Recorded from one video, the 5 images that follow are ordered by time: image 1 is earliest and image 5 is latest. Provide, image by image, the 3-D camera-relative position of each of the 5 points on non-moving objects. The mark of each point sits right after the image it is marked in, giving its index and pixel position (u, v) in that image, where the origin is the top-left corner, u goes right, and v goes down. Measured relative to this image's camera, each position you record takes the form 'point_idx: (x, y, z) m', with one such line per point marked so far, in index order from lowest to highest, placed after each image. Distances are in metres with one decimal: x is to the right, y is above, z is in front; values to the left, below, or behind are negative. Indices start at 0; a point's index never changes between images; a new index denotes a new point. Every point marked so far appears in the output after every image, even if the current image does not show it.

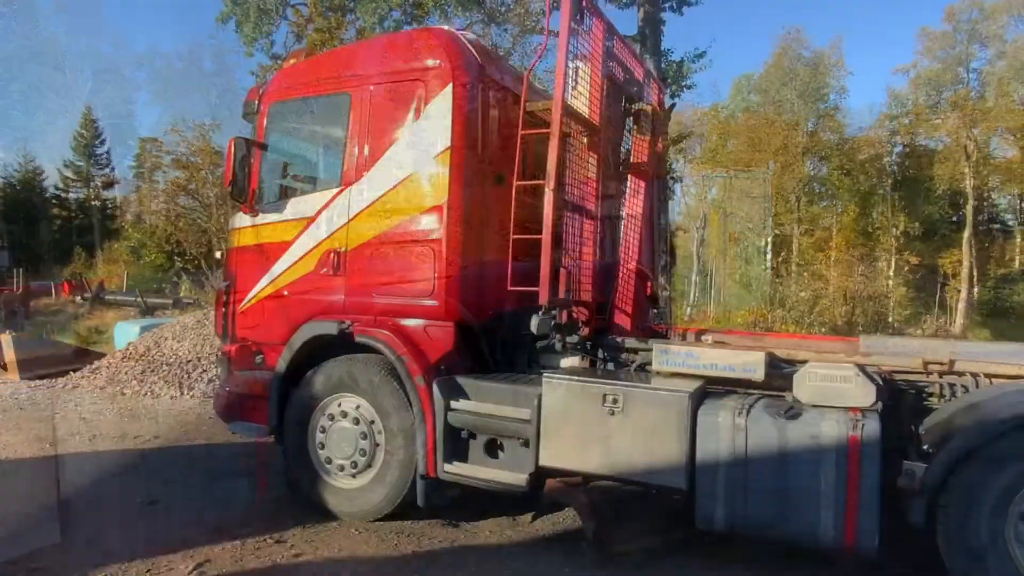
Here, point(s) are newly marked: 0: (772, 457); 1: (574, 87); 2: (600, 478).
0: (+1.4, -0.9, +3.7) m
1: (+0.4, +1.4, +4.8) m
2: (+0.5, -1.2, +4.2) m
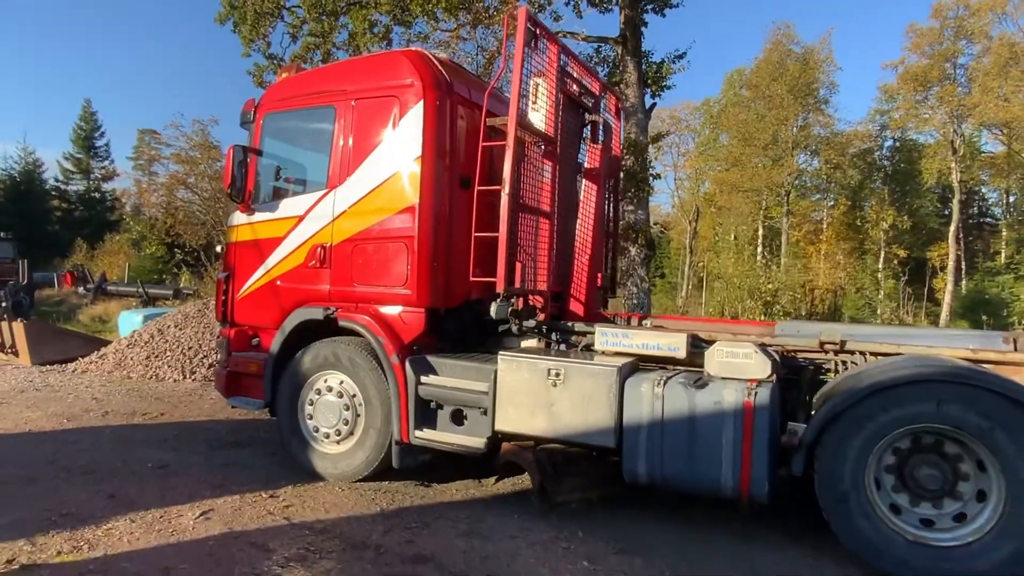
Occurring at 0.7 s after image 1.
0: (+1.1, -0.8, +4.4) m
1: (+0.1, +1.5, +5.5) m
2: (+0.3, -1.1, +4.9) m
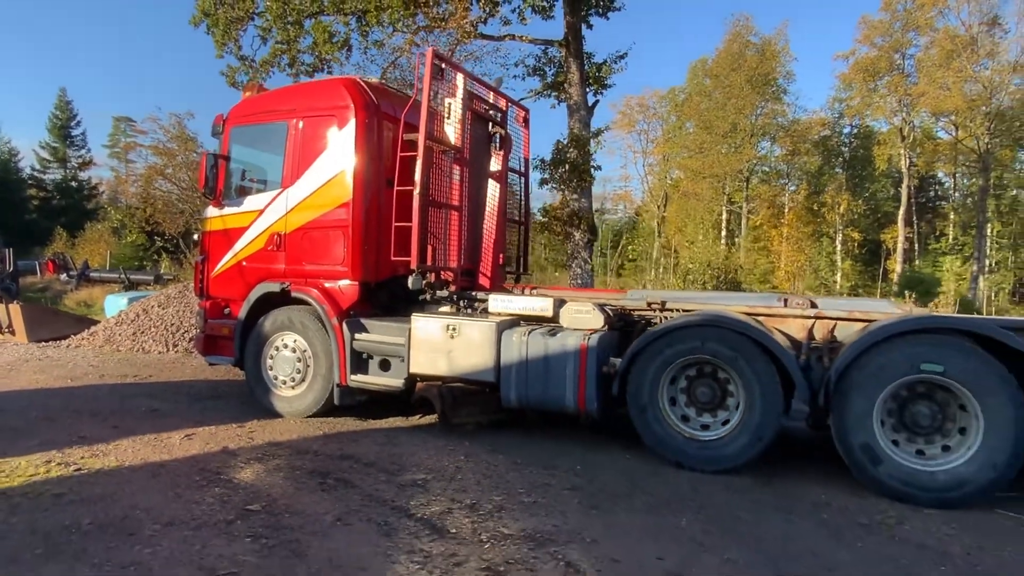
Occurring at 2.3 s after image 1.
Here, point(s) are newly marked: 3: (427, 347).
0: (+0.3, -0.6, +6.0) m
1: (-0.8, +1.7, +7.0) m
2: (-0.6, -0.9, +6.5) m
3: (-0.8, -0.6, +6.5) m
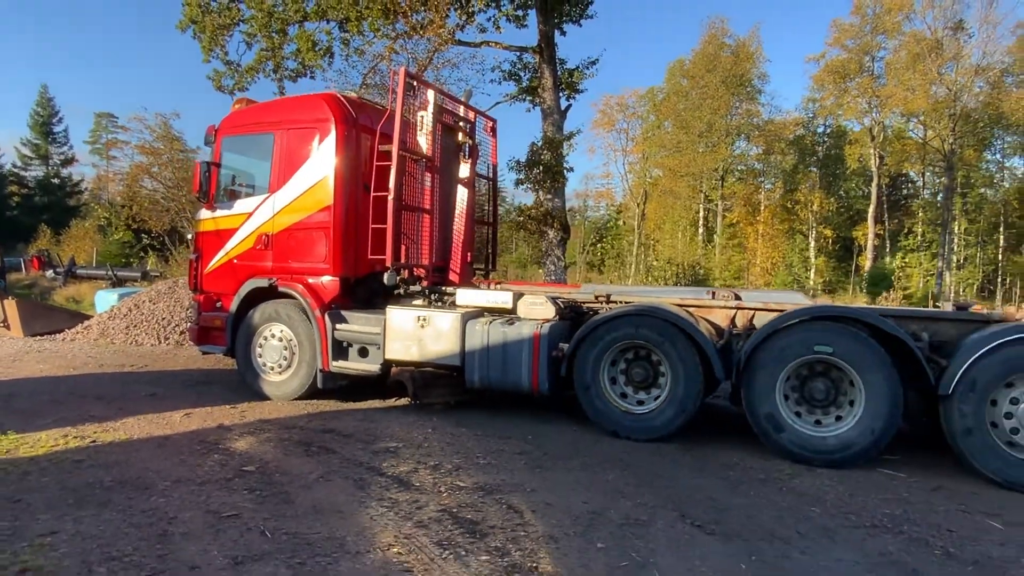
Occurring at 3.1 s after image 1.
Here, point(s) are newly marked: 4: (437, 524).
0: (-0.1, -0.6, +6.9) m
1: (-1.2, +1.8, +7.8) m
2: (-1.0, -0.8, +7.3) m
3: (-1.2, -0.5, +7.3) m
4: (-0.5, -1.5, +4.3) m
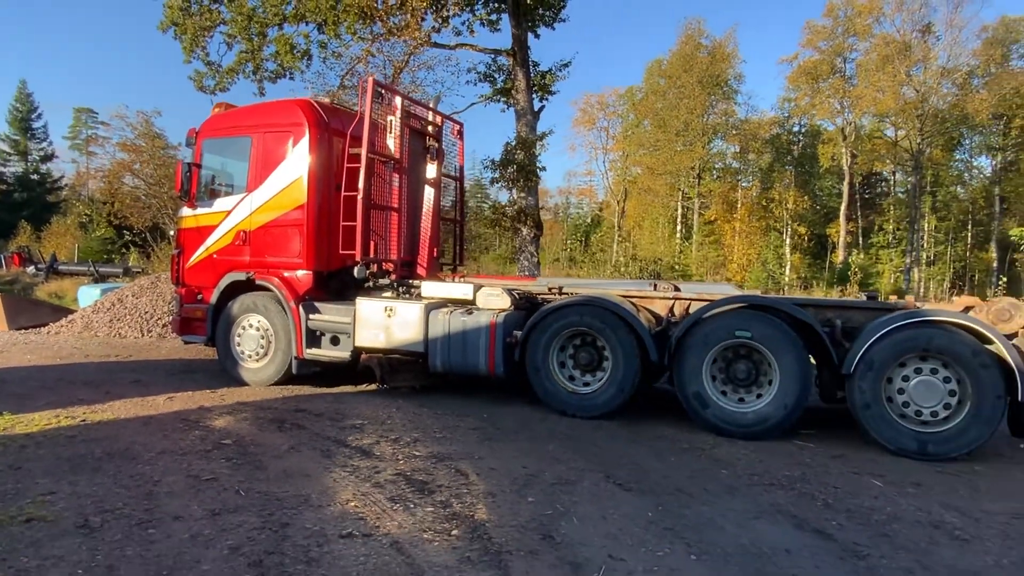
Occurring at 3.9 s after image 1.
0: (-0.6, -0.5, +7.5) m
1: (-1.6, +1.9, +8.4) m
2: (-1.5, -0.7, +7.9) m
3: (-1.7, -0.4, +7.9) m
4: (-0.9, -1.4, +4.9) m
